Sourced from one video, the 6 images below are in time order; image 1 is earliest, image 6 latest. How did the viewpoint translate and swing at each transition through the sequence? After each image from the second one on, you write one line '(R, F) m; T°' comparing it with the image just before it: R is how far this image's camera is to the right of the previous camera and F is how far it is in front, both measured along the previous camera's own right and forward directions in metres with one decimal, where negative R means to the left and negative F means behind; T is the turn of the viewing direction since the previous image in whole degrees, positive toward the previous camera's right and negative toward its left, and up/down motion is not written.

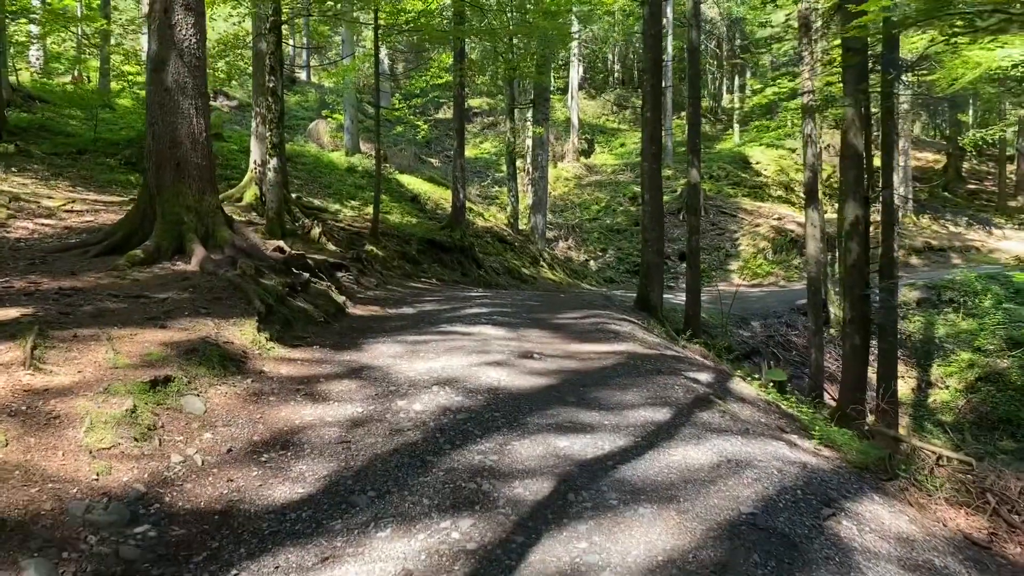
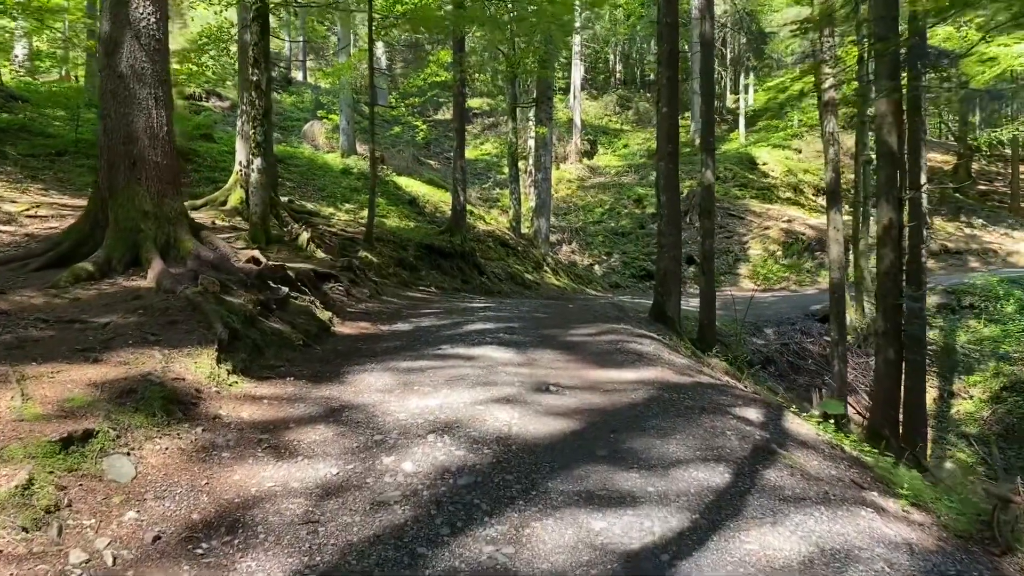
(-0.1, +0.8) m; 0°
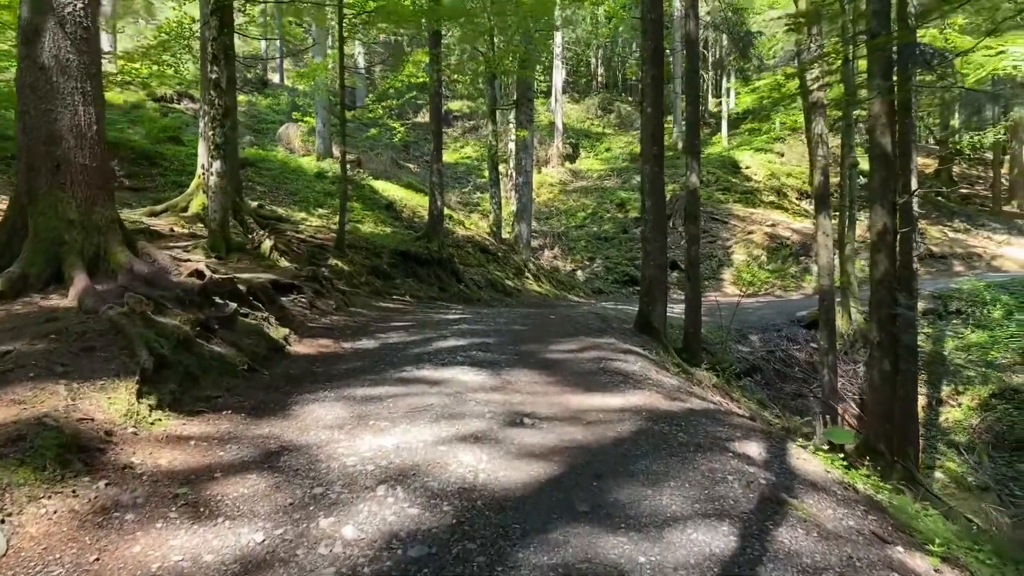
(+0.1, +0.5) m; +1°
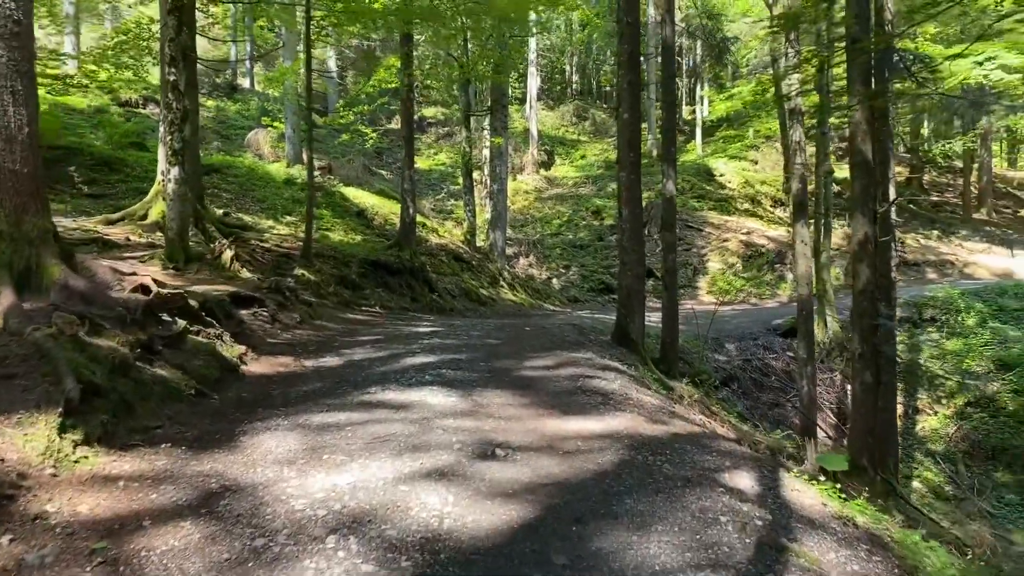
(0.0, +0.3) m; +2°
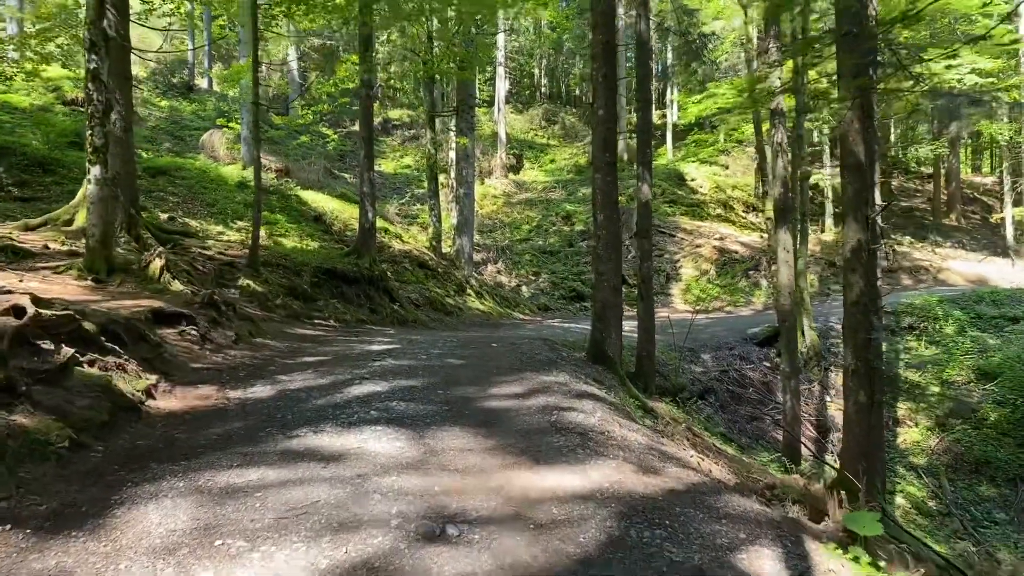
(0.0, +0.8) m; +2°
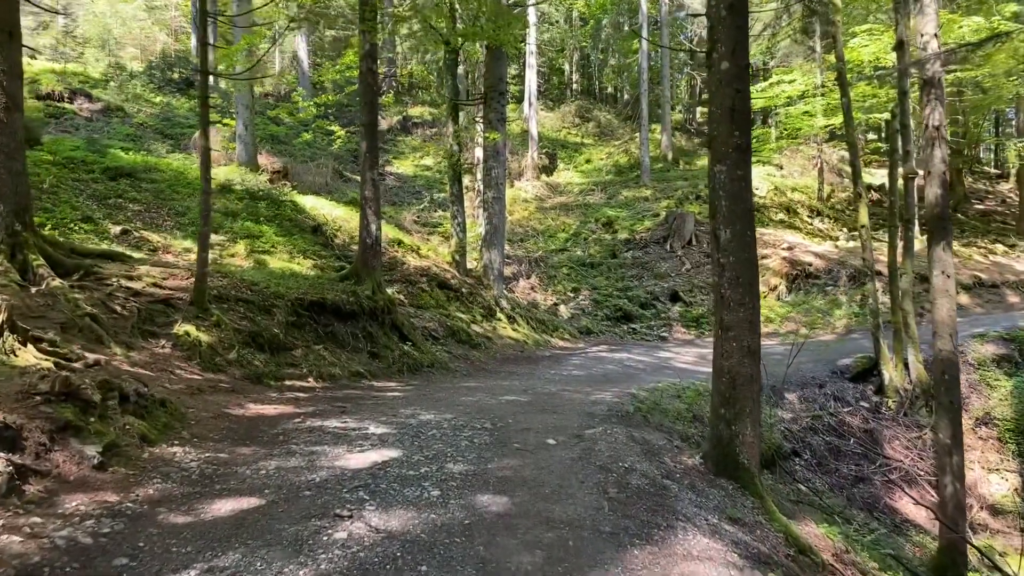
(-0.3, +3.1) m; -2°
